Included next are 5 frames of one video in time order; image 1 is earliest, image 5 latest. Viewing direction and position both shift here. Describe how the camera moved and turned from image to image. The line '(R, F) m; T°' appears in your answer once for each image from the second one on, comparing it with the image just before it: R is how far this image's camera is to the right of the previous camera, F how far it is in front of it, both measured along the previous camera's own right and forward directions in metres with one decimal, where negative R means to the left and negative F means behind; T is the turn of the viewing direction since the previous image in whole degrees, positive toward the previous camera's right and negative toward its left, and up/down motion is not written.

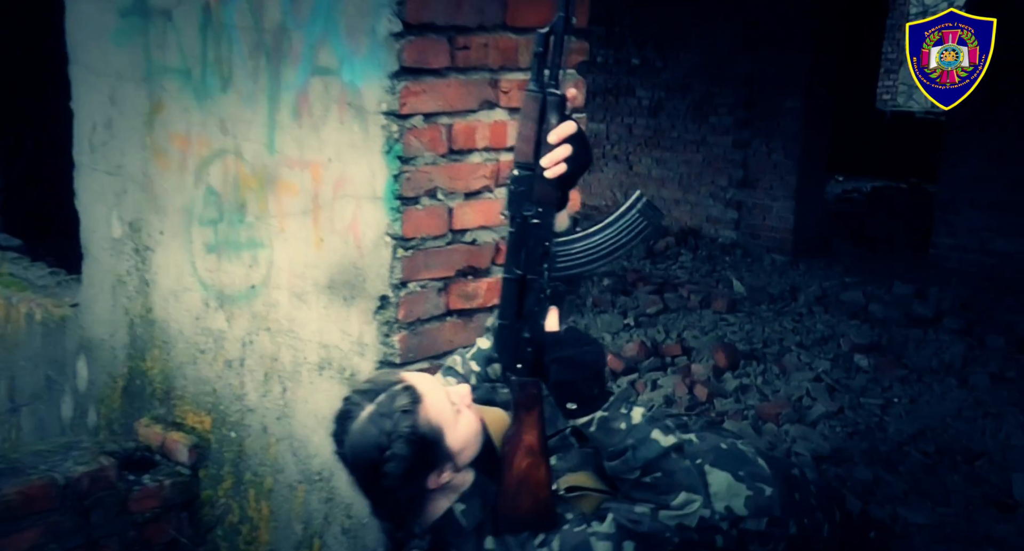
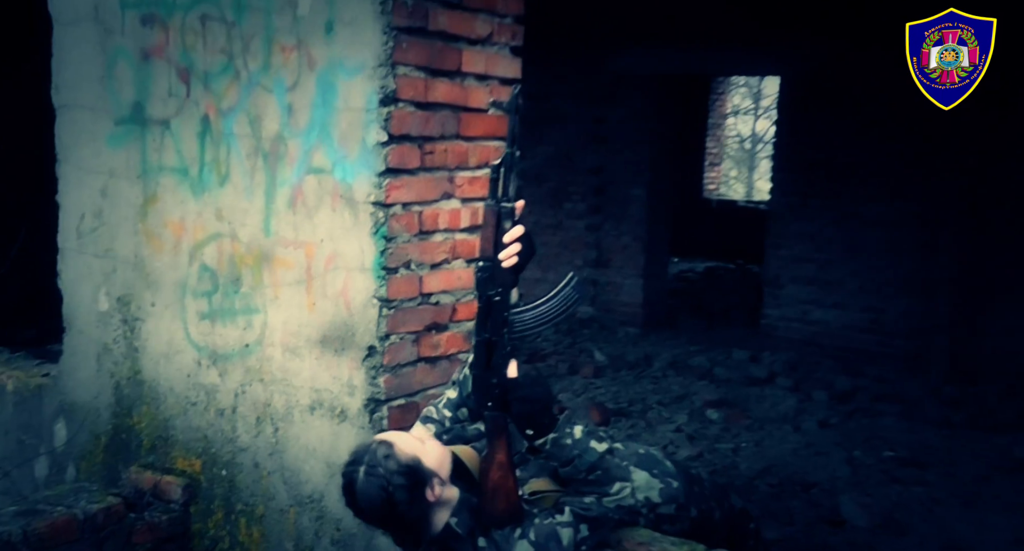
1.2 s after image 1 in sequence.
(-0.3, -0.6) m; +10°
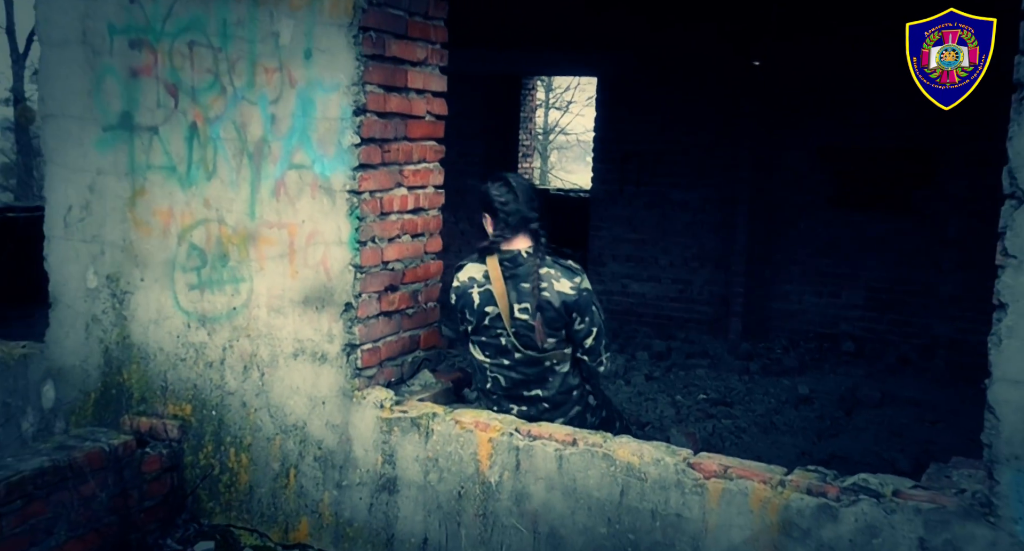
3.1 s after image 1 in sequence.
(-0.5, -0.8) m; +12°
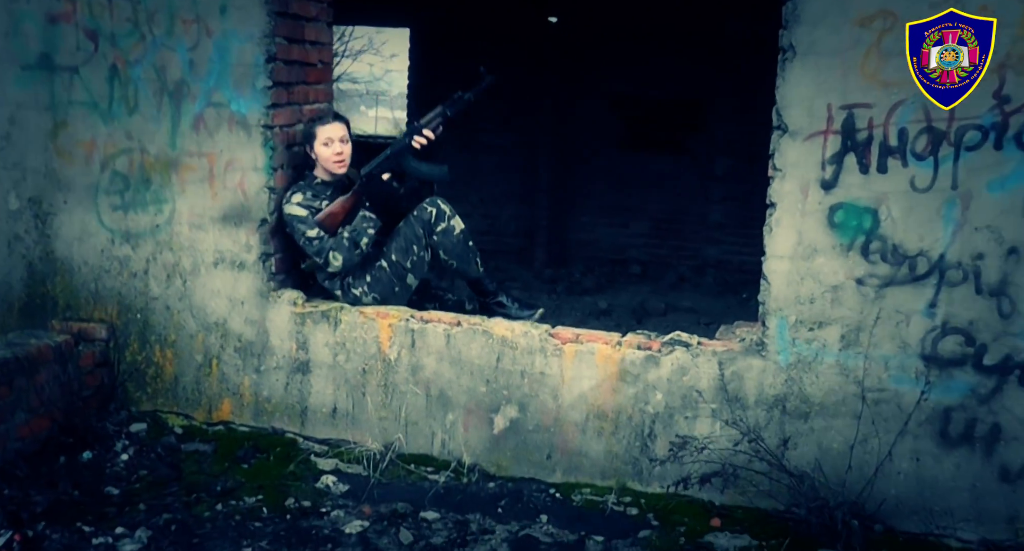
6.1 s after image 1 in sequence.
(-0.4, -0.8) m; +12°
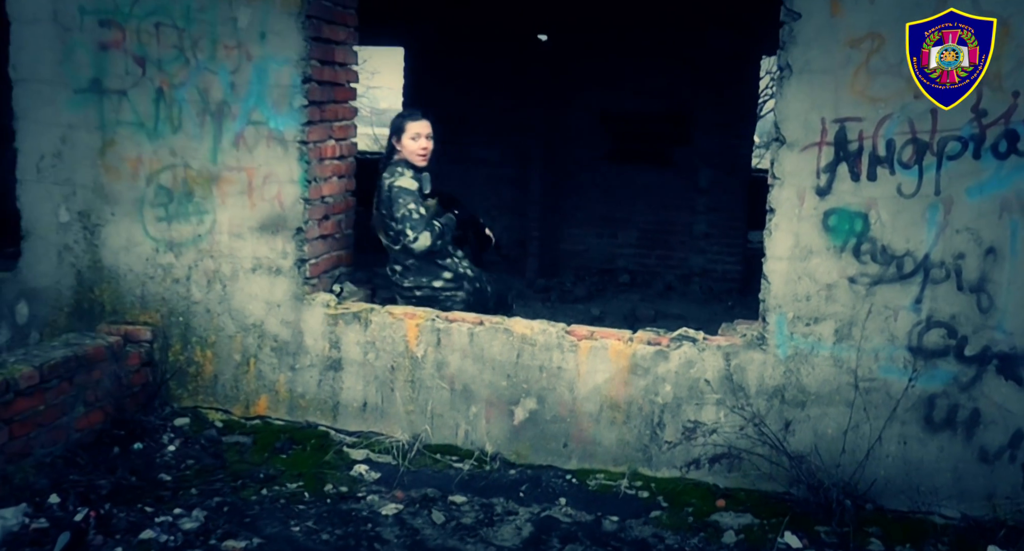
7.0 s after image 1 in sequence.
(-0.1, -0.3) m; 0°
